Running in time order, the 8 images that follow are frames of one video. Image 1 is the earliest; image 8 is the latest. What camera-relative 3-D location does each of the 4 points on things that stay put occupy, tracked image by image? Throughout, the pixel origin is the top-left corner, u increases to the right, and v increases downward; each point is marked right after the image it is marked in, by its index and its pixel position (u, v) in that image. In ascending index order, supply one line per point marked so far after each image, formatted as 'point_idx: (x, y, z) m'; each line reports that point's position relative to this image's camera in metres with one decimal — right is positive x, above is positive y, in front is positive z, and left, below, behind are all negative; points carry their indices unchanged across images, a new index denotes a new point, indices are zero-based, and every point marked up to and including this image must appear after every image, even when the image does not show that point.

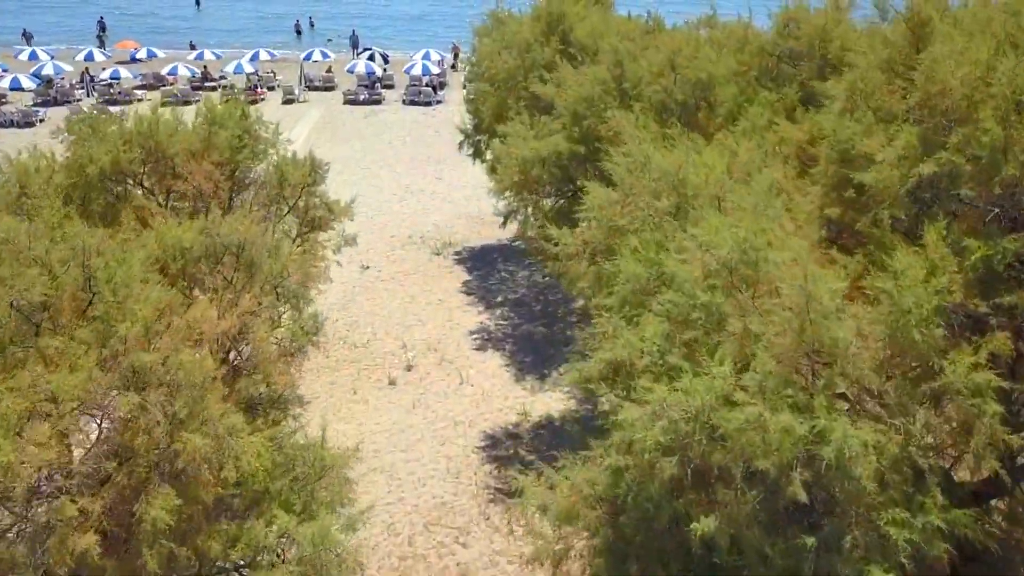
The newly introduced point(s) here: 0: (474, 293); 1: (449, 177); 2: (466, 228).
0: (-0.5, -0.1, +12.7) m
1: (-1.4, +2.4, +18.6) m
2: (-0.8, +1.1, +15.7) m
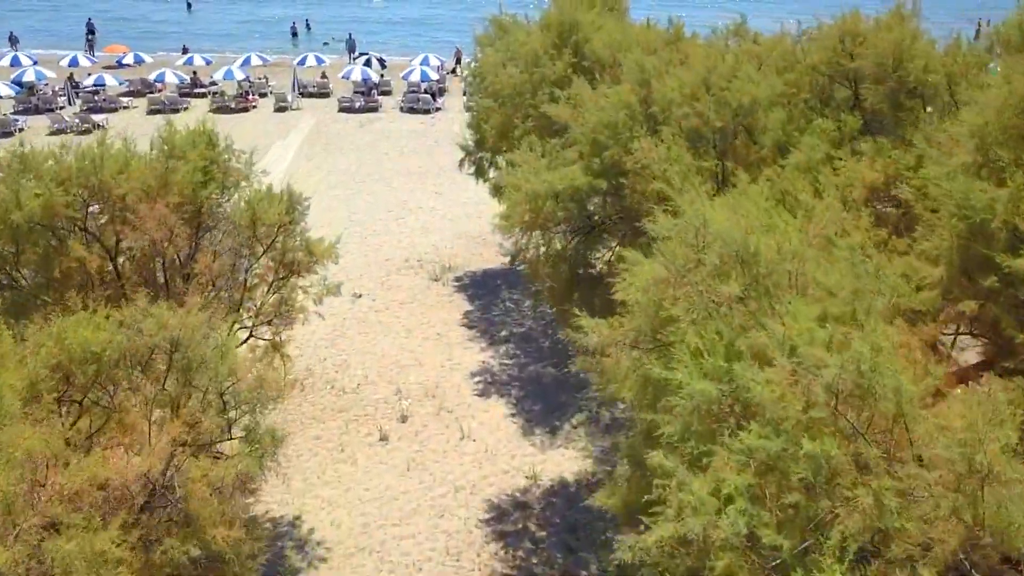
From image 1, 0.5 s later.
0: (-0.5, -0.5, +11.6) m
1: (-1.3, +1.9, +17.5) m
2: (-0.8, +0.7, +14.6) m
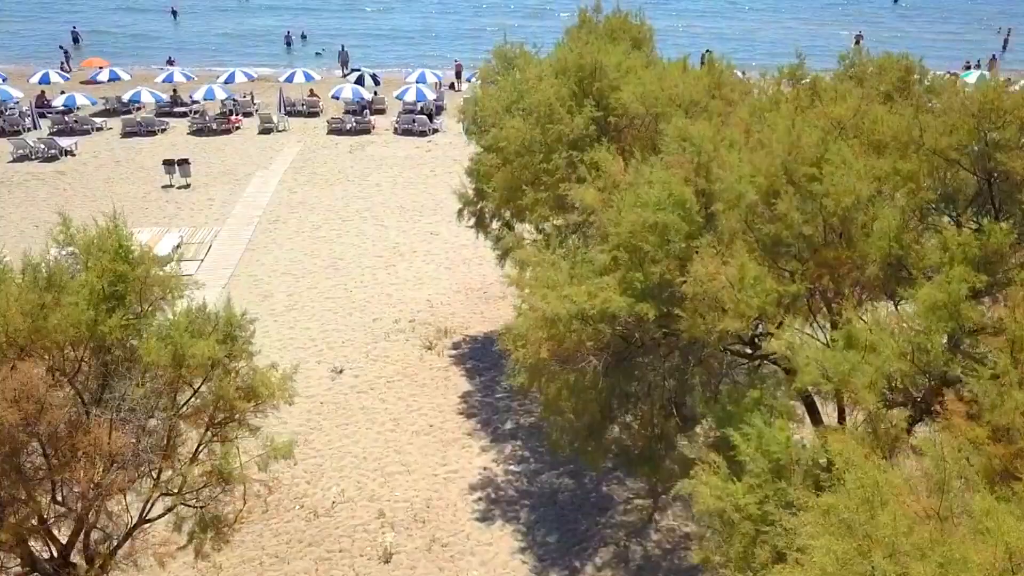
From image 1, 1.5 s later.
0: (-0.4, -1.5, +9.9) m
1: (-1.2, +1.0, +15.7) m
2: (-0.7, -0.3, +12.8) m
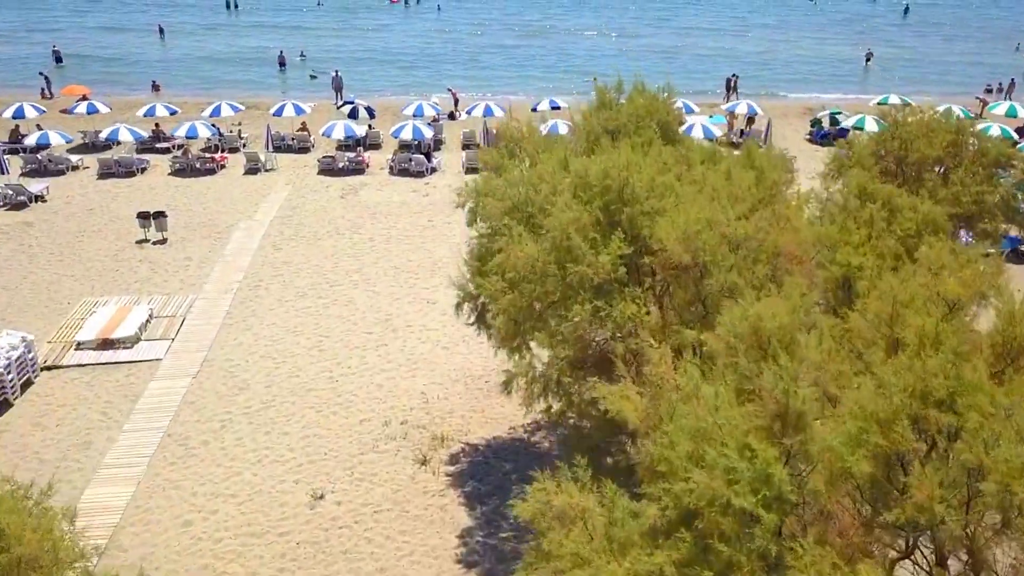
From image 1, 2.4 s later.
0: (-0.3, -2.7, +8.4) m
1: (-1.2, -0.2, +14.3) m
2: (-0.6, -1.5, +11.4) m
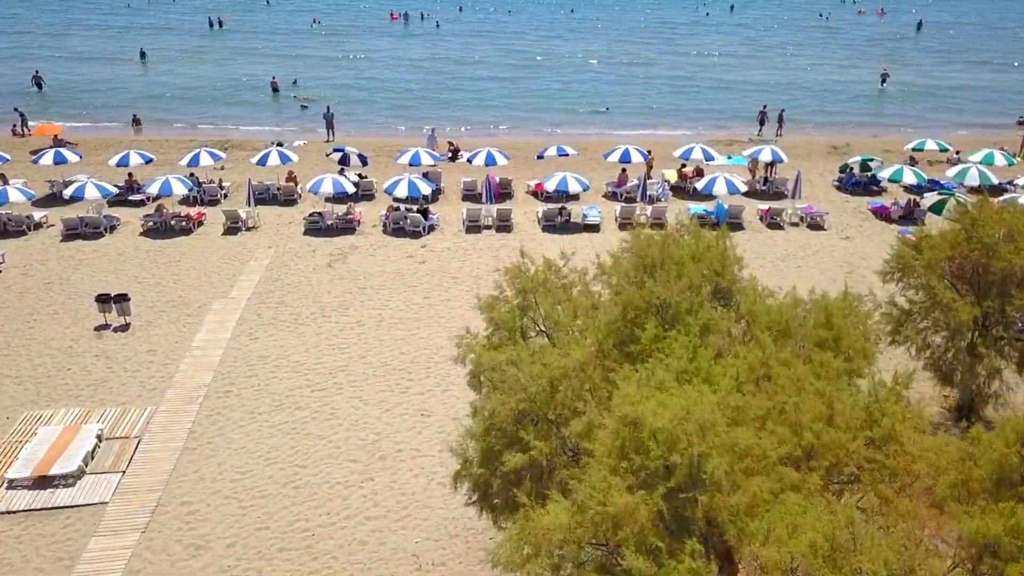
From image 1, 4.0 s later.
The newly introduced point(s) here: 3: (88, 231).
0: (-0.2, -4.3, +6.5) m
1: (-1.0, -1.9, +12.4) m
2: (-0.5, -3.1, +9.5) m
3: (-9.5, +1.3, +19.2) m
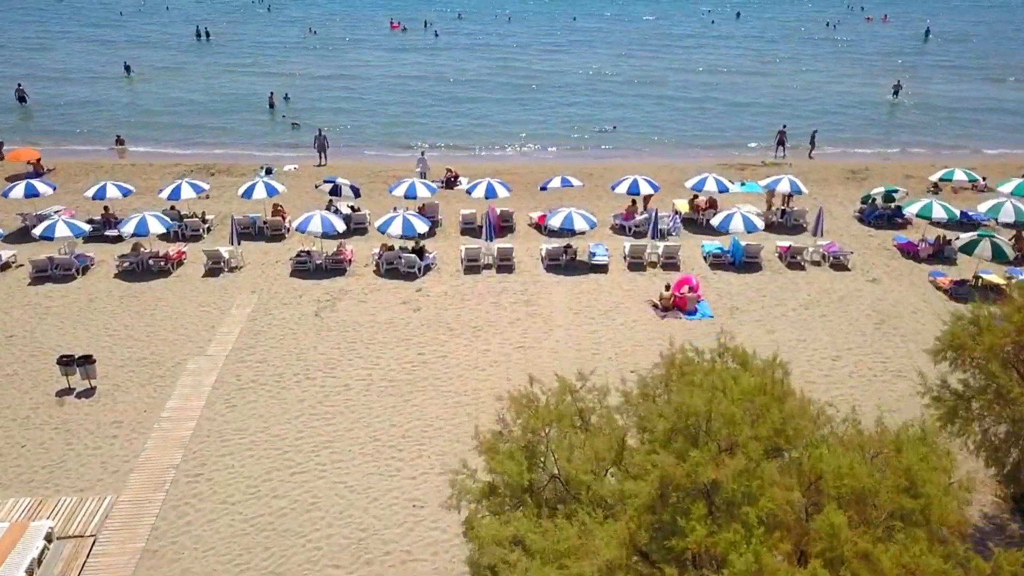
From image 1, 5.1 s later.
0: (-0.2, -5.3, +5.2) m
1: (-1.0, -2.8, +11.0) m
2: (-0.5, -4.1, +8.1) m
3: (-9.5, +0.3, +17.9) m
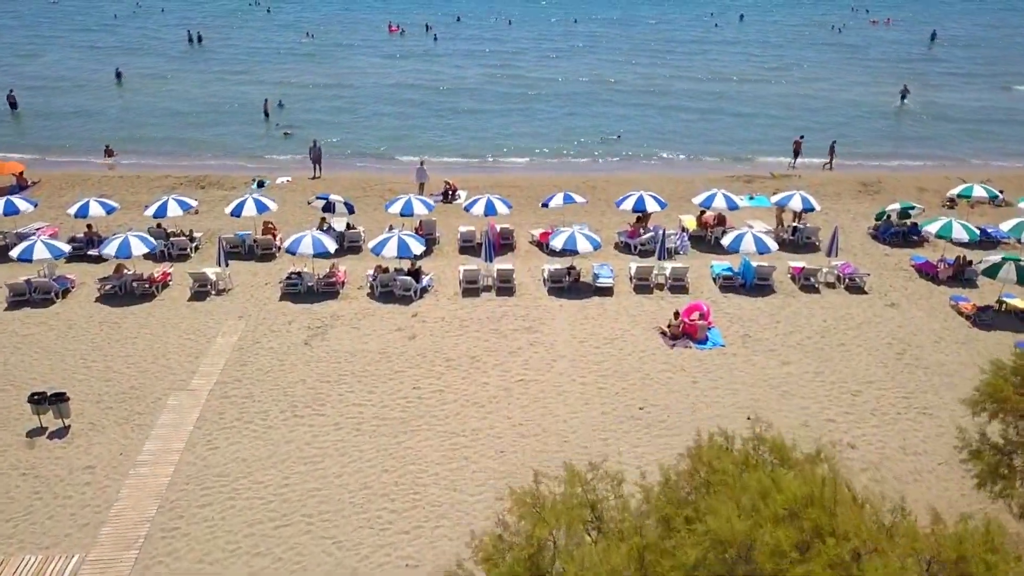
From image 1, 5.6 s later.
0: (-0.2, -5.8, +4.3) m
1: (-1.0, -3.3, +10.2) m
2: (-0.5, -4.6, +7.3) m
3: (-9.5, -0.2, +17.0) m
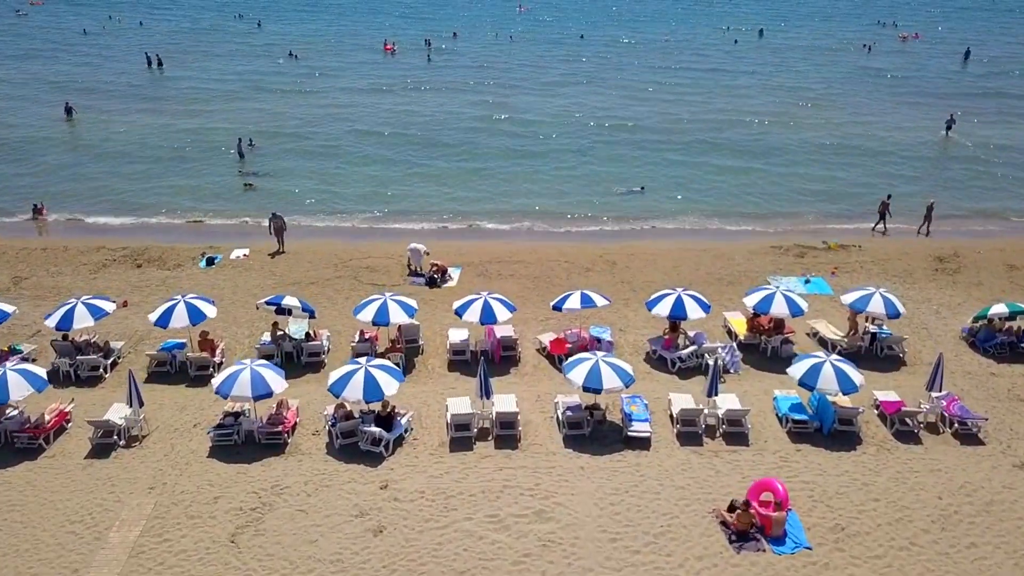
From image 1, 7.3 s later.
0: (-0.1, -8.1, 0.0) m
1: (-0.9, -5.7, +5.9) m
2: (-0.4, -7.0, +3.0) m
3: (-9.4, -2.5, +12.7) m
